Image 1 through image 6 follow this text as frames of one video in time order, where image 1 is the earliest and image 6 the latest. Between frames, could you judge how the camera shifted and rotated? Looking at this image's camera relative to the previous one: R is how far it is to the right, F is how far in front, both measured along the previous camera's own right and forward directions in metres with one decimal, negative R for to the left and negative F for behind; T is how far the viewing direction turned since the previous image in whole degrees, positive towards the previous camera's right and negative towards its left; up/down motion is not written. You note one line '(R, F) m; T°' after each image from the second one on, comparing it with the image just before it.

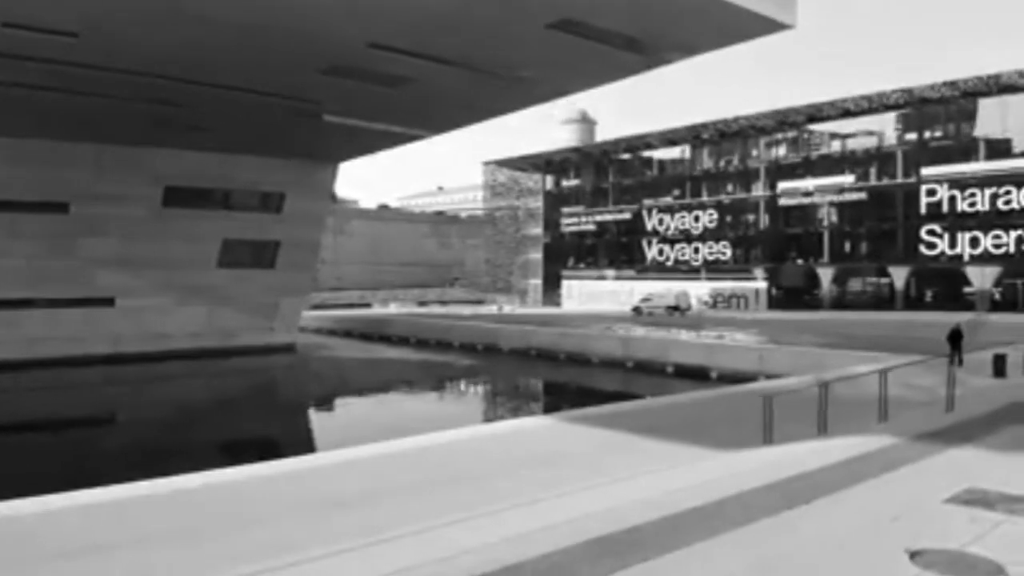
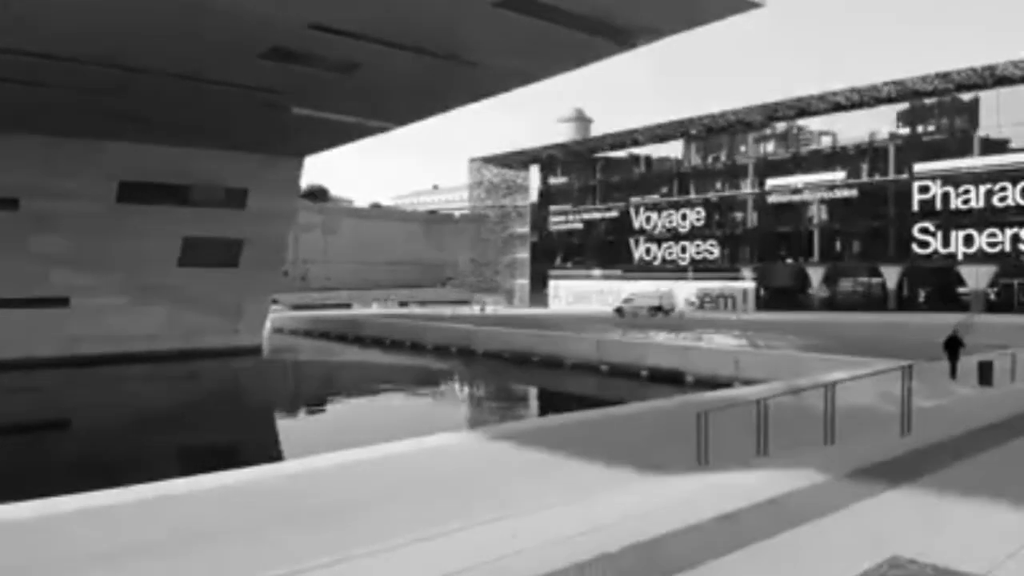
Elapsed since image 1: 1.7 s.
(+1.0, +1.2) m; 0°
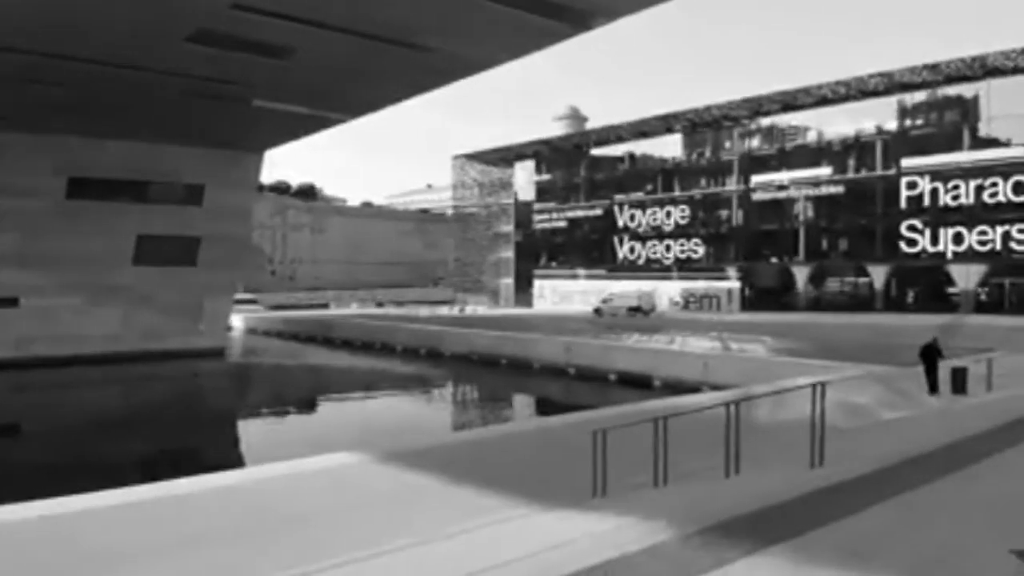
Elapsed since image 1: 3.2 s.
(+1.1, +1.1) m; 0°
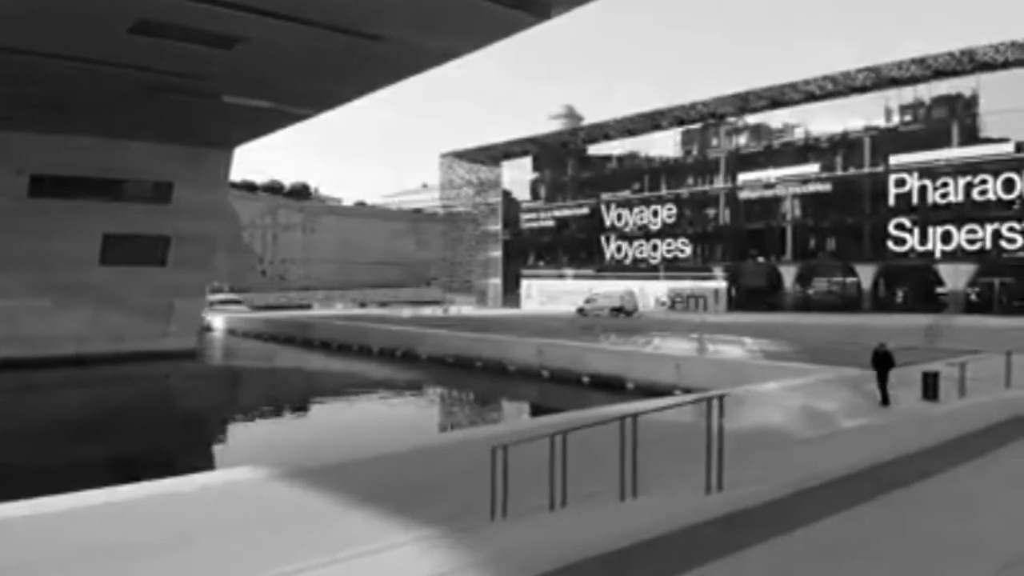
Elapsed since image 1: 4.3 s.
(+0.8, +0.6) m; 0°
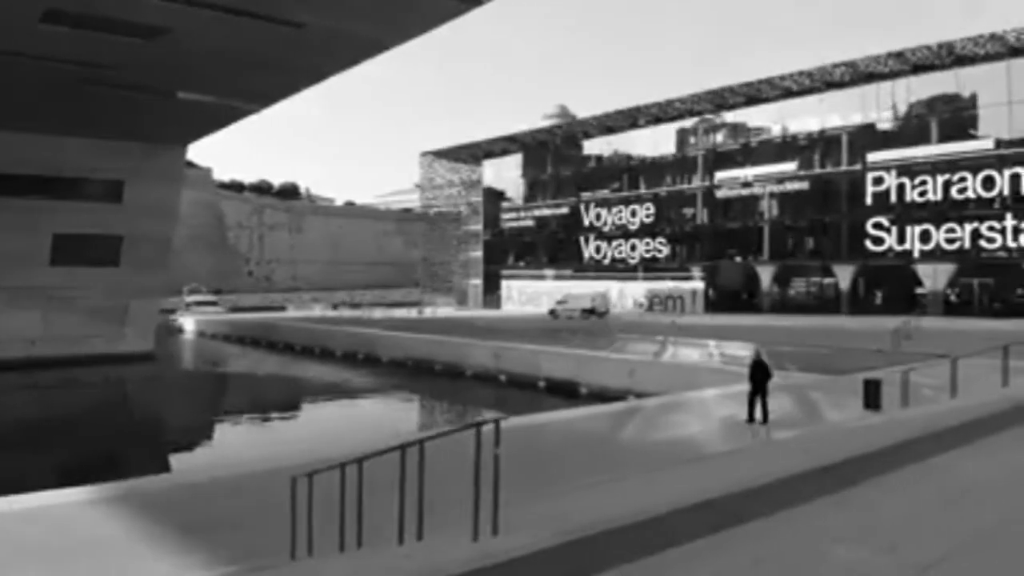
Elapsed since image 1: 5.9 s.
(+1.2, +0.8) m; 0°
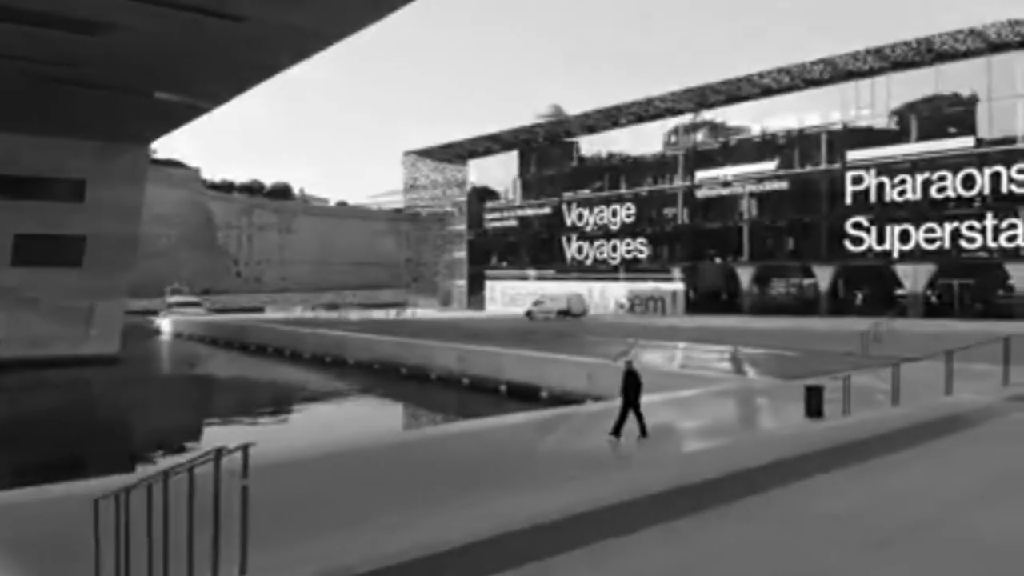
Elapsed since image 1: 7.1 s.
(+1.0, +0.5) m; 0°
